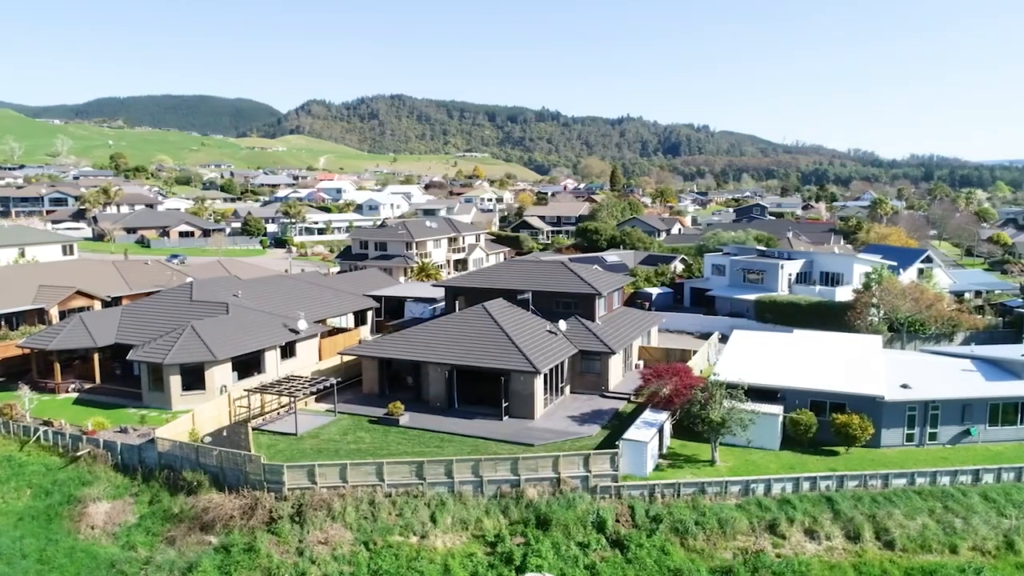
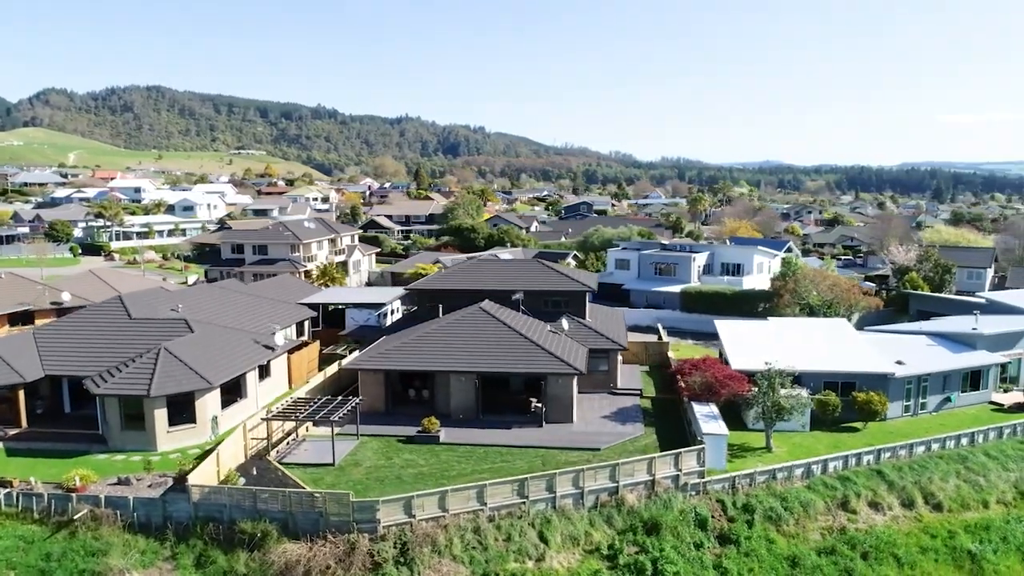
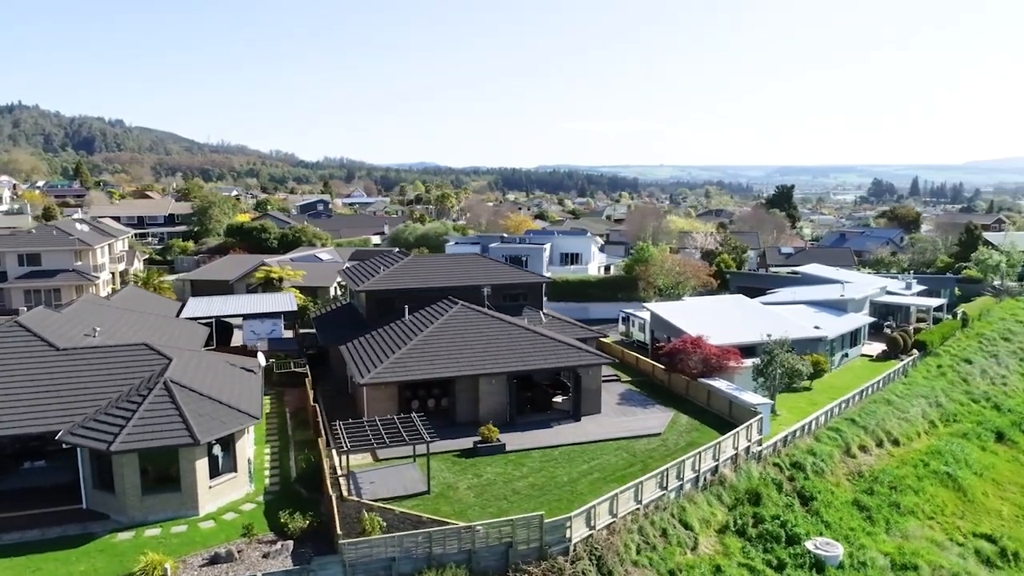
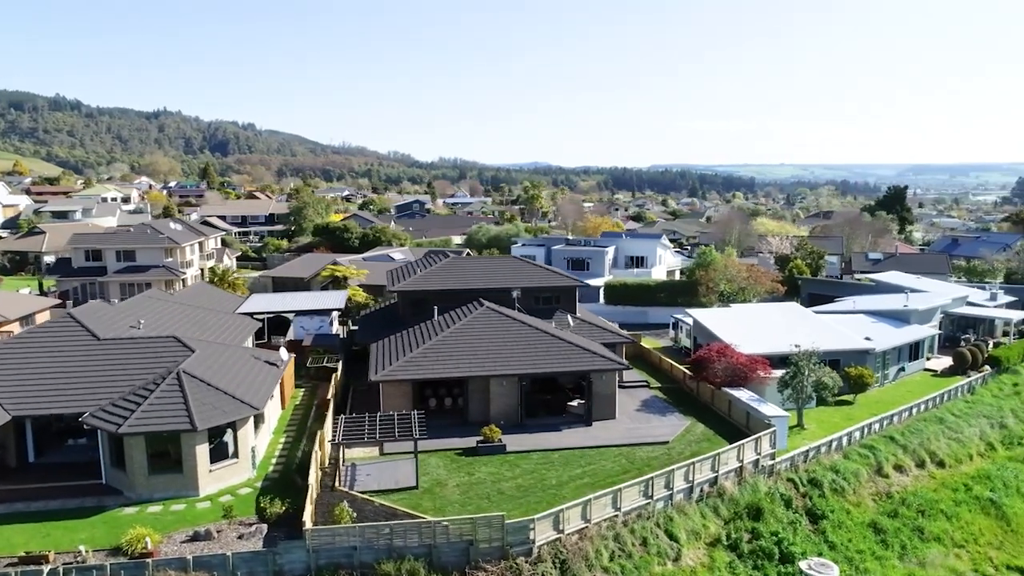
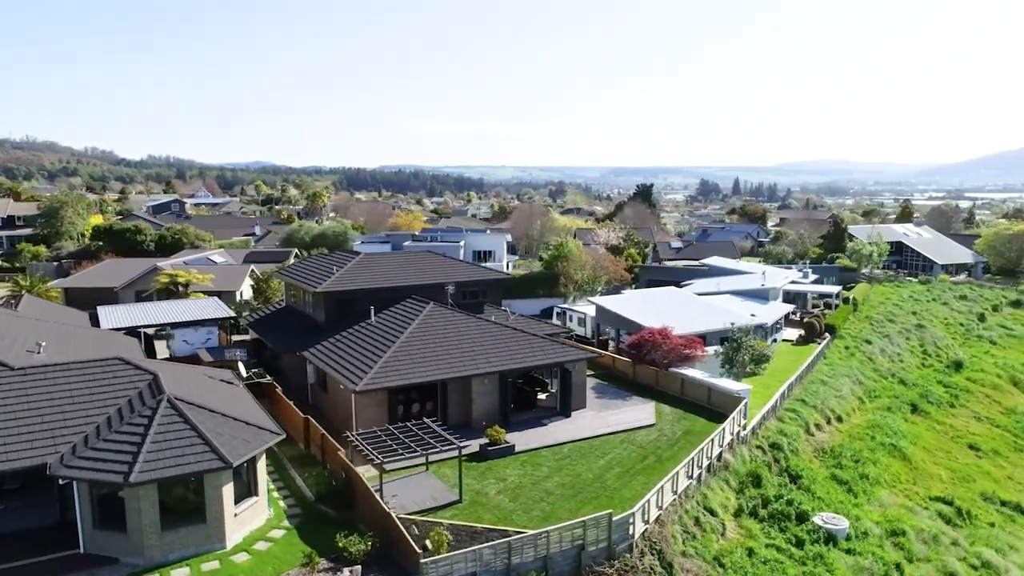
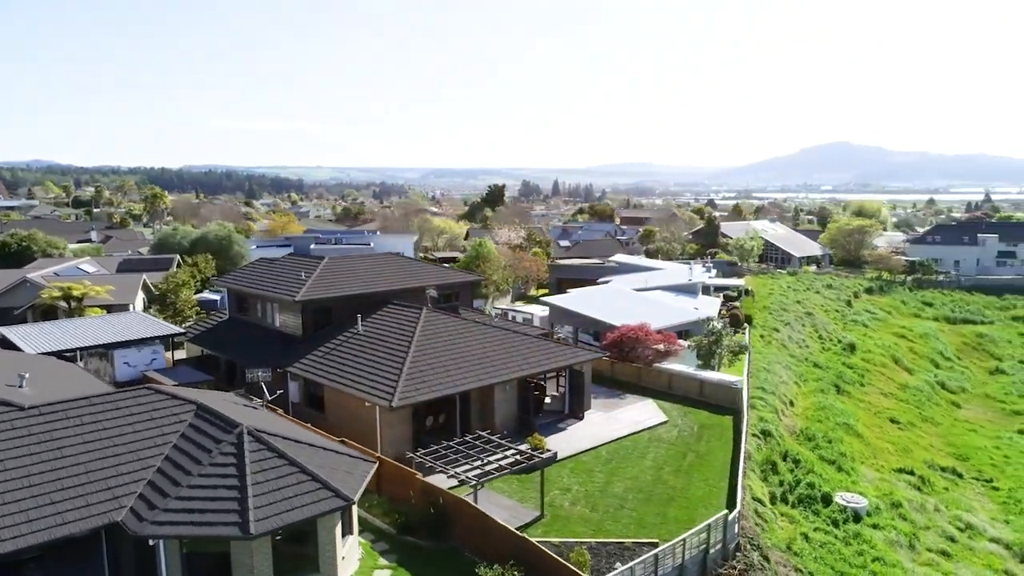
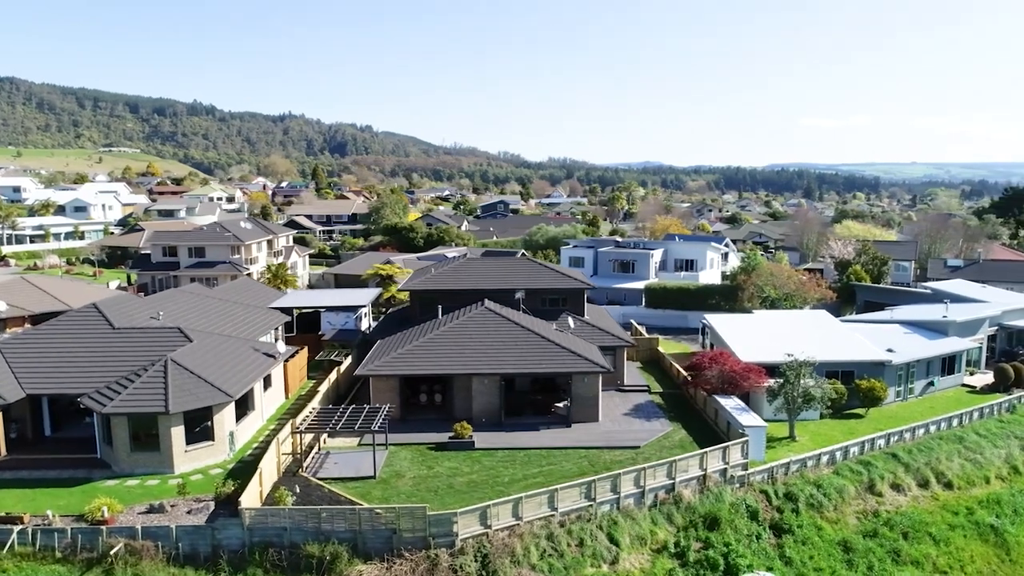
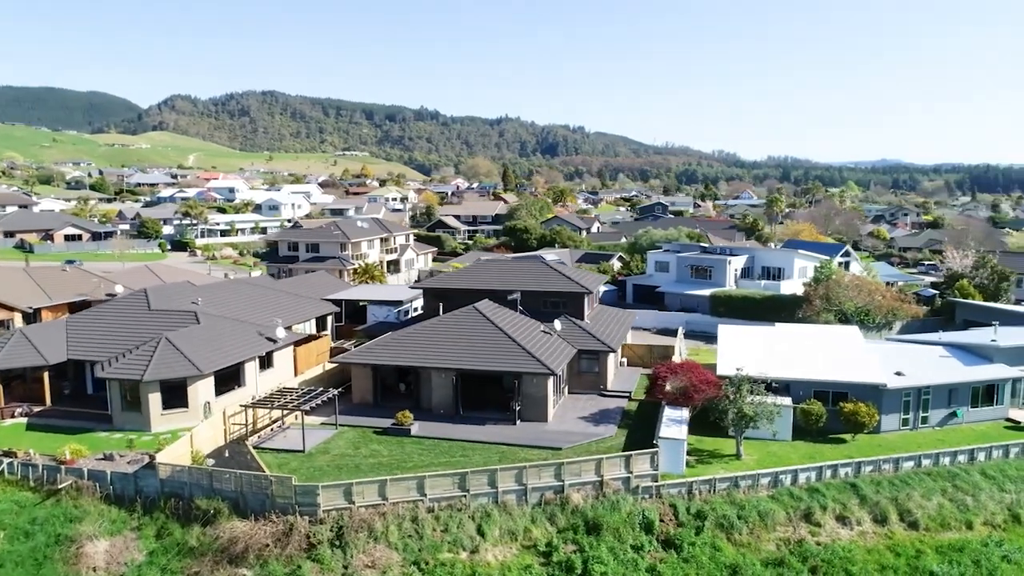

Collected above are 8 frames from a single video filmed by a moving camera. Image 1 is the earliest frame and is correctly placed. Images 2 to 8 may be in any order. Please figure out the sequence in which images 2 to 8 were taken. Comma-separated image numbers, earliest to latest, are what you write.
8, 2, 7, 4, 3, 5, 6
